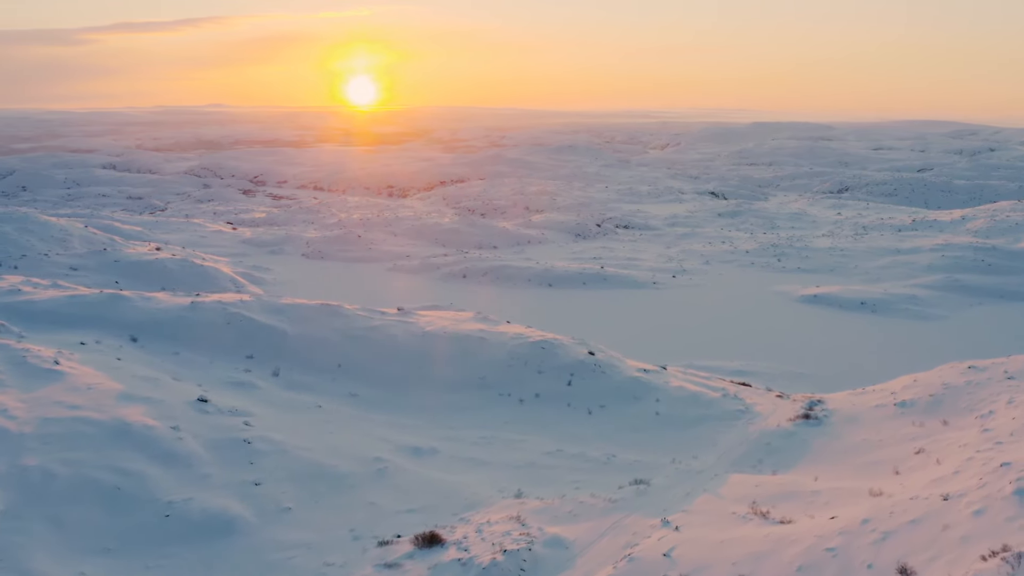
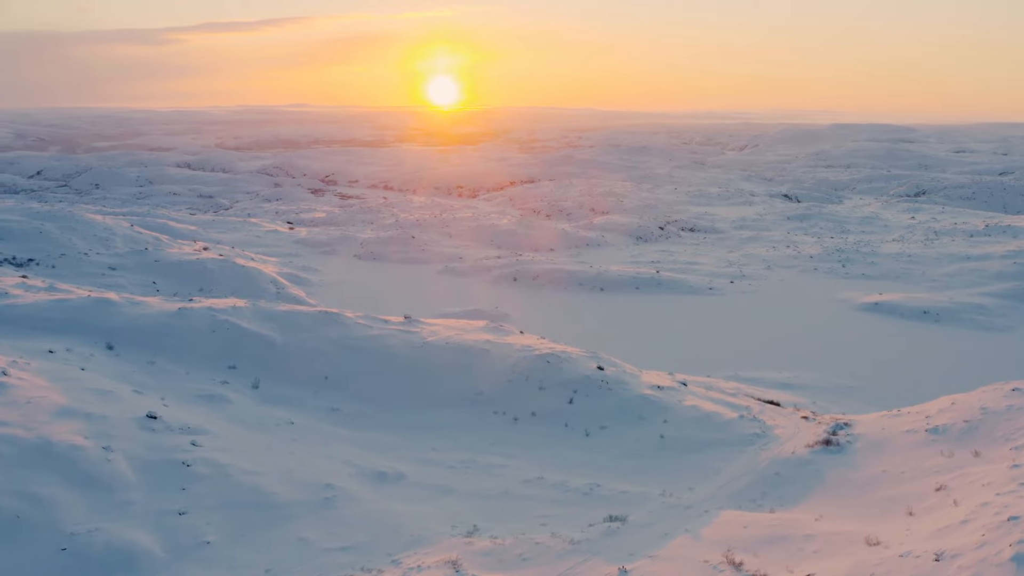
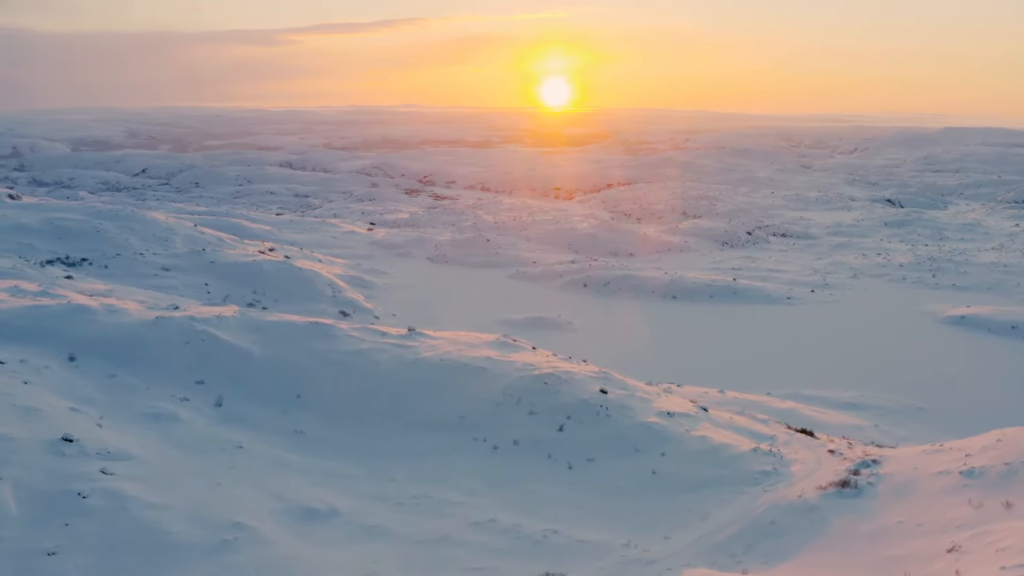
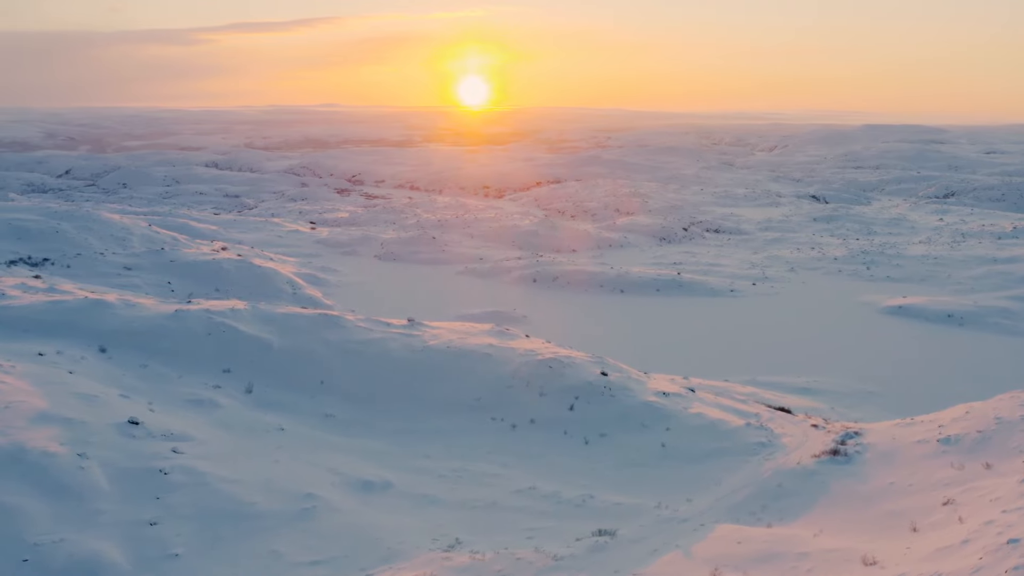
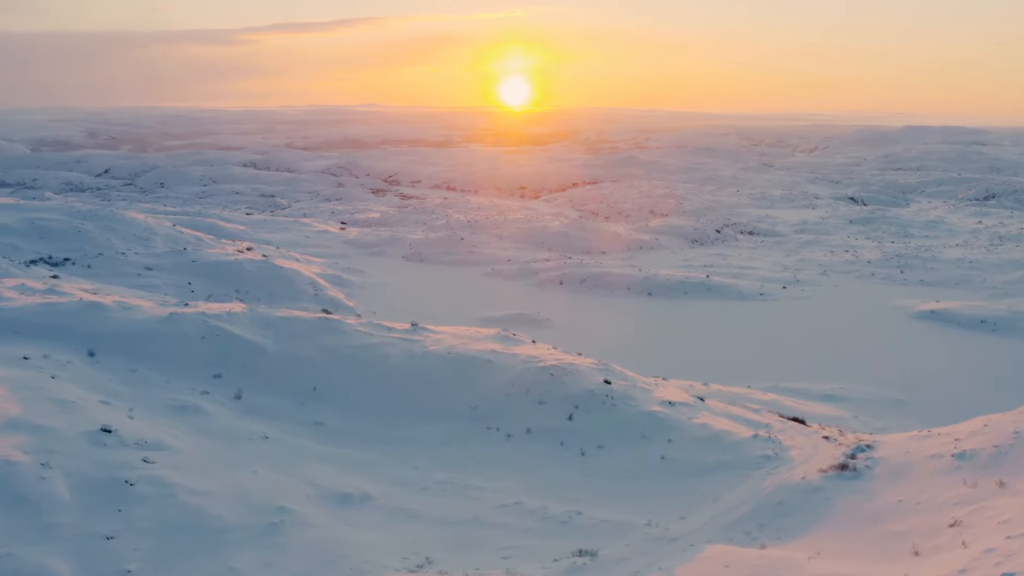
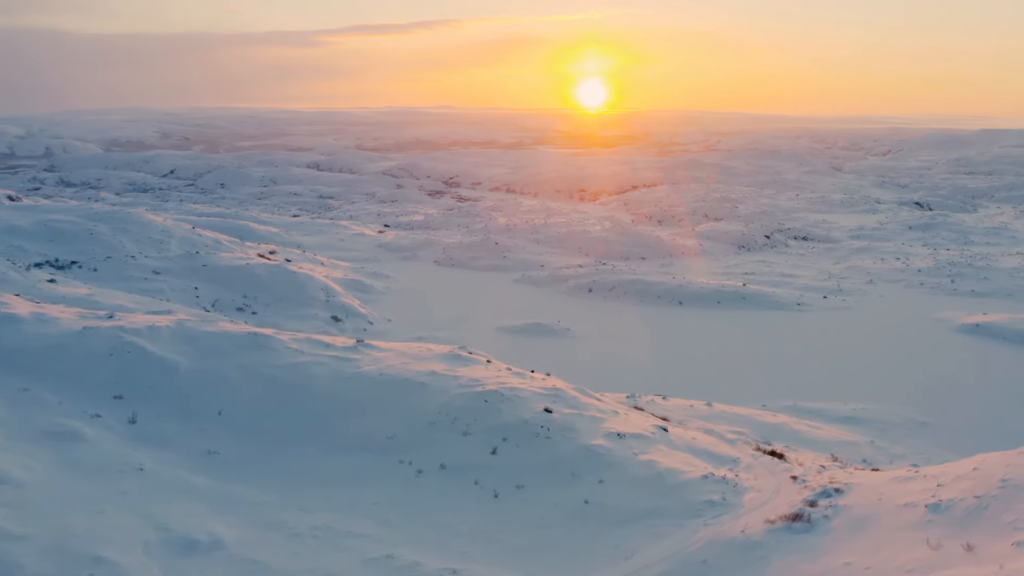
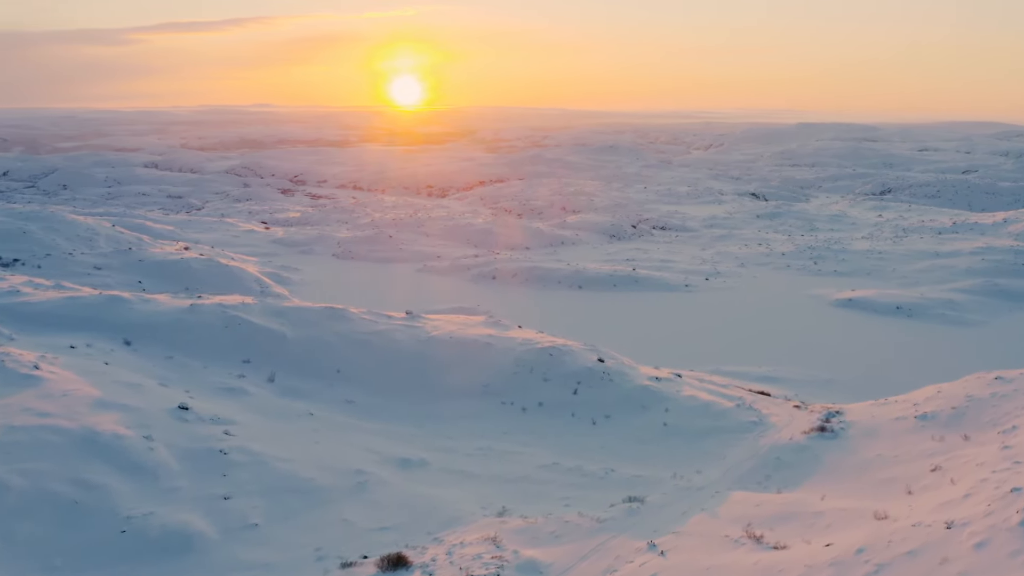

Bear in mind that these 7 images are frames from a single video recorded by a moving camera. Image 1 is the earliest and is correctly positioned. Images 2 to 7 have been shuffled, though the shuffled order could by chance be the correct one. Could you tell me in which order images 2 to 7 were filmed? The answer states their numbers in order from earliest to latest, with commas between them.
7, 2, 4, 5, 3, 6
